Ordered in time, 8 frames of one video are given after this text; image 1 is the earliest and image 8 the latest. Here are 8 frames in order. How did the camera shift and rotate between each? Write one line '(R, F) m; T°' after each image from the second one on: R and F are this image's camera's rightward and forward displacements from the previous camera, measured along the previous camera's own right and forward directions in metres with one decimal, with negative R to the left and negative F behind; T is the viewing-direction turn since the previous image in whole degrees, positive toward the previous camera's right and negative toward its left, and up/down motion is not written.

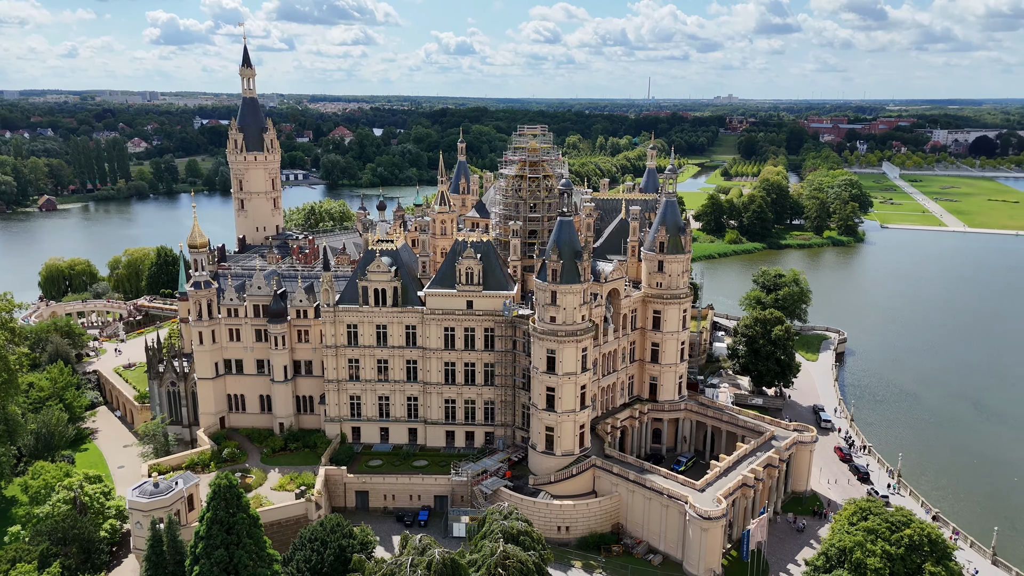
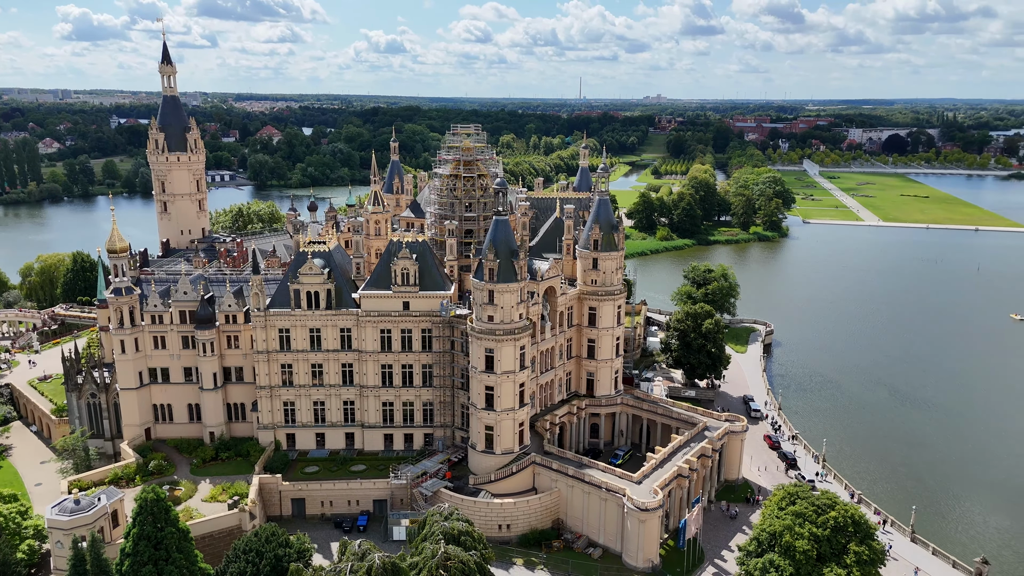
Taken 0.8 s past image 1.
(0.0, +0.1) m; +5°
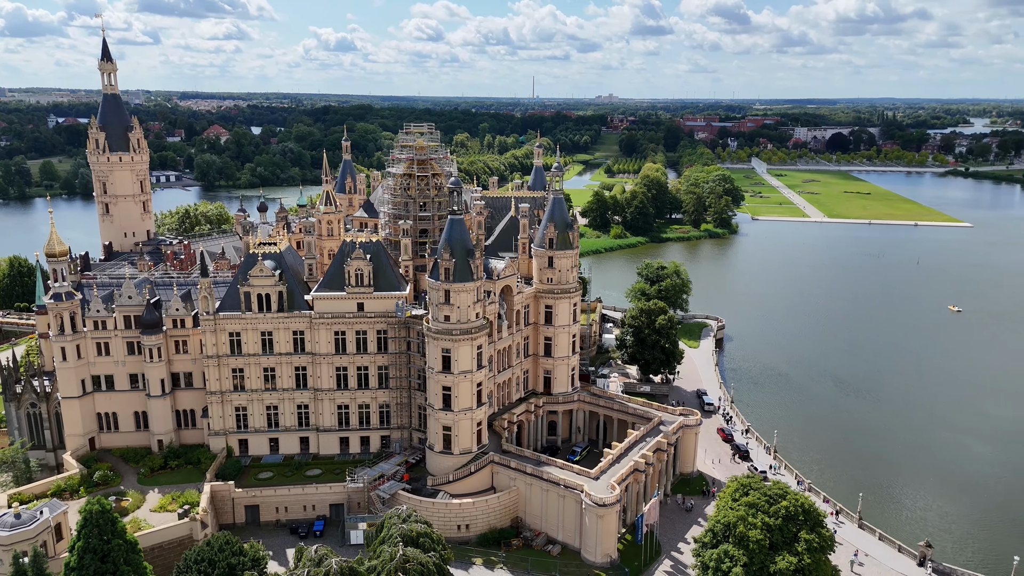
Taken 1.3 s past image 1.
(0.0, +0.1) m; +3°
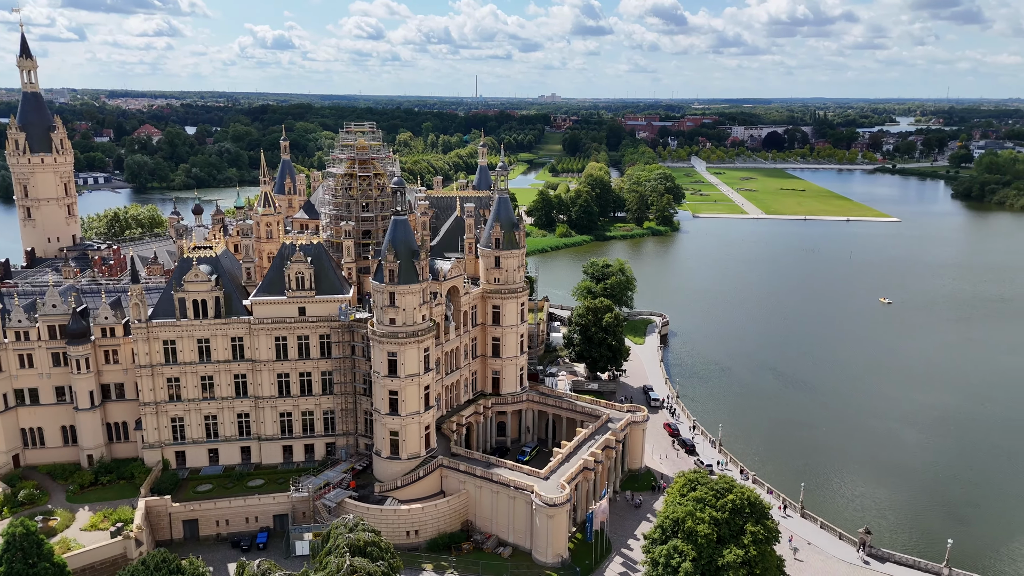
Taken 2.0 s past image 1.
(0.0, +0.5) m; +4°
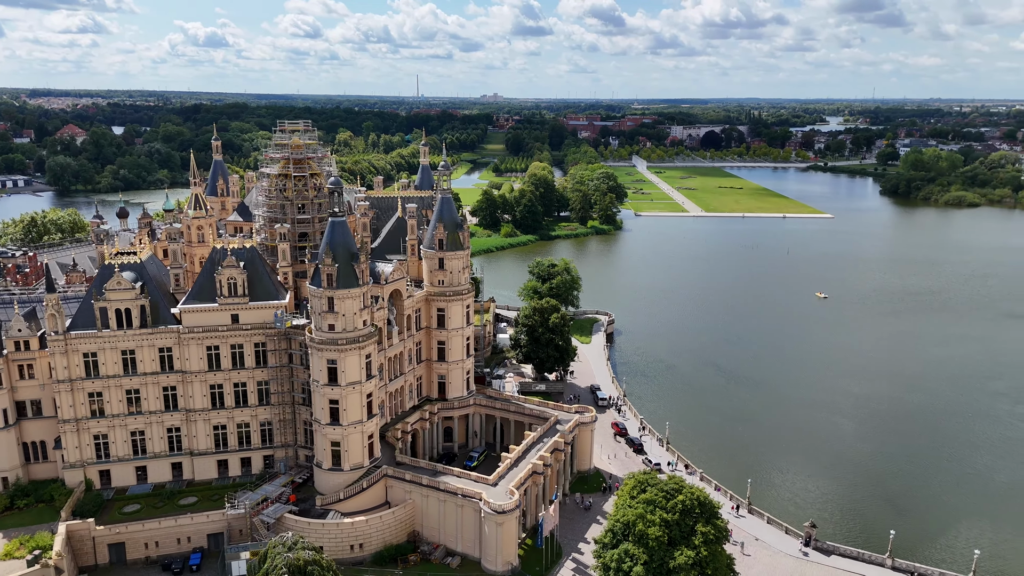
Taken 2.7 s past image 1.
(+0.1, +1.4) m; +4°
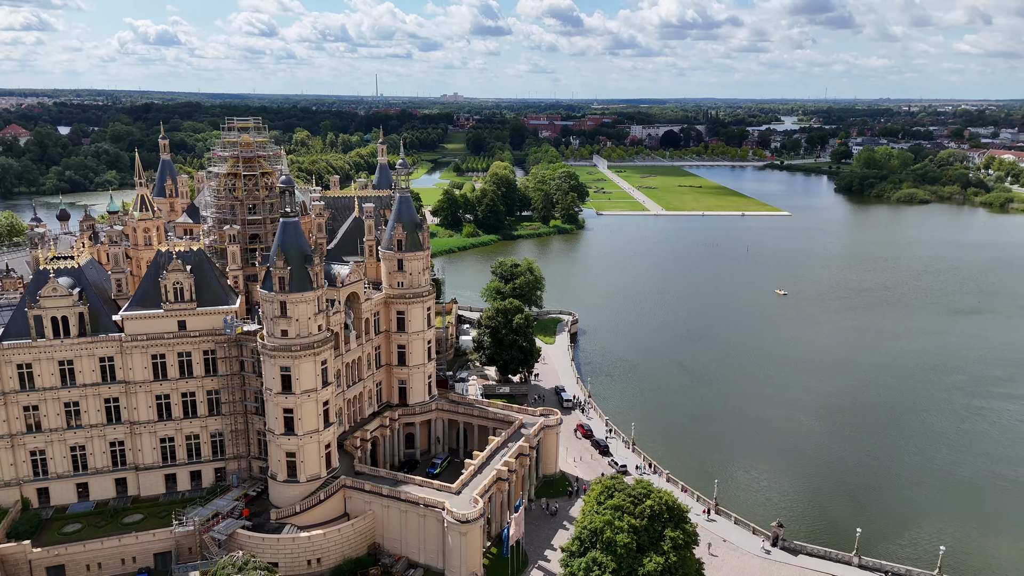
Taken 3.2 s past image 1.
(+0.1, +1.6) m; +3°
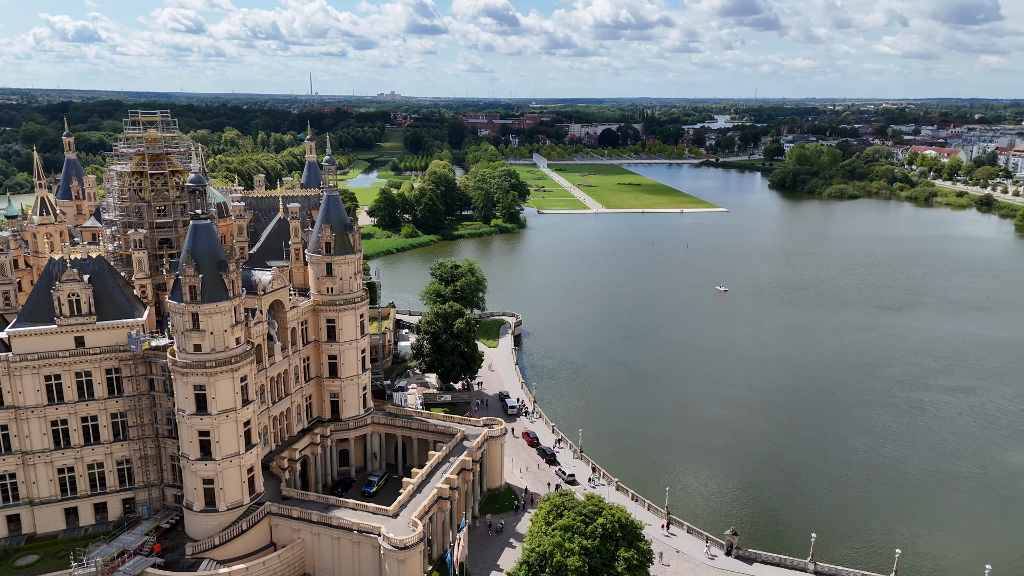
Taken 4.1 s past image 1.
(+0.2, +3.5) m; +5°
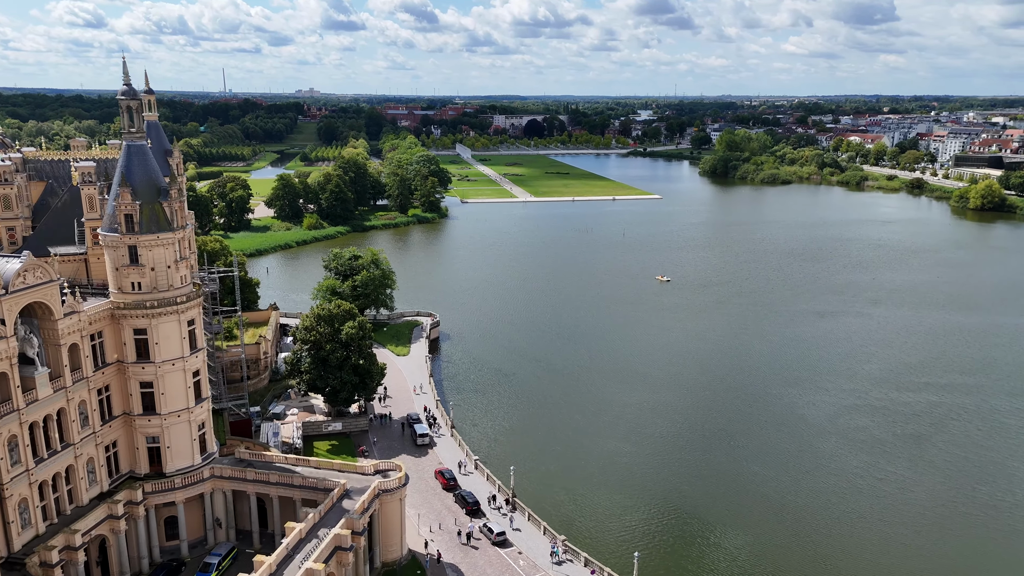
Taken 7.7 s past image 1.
(+1.7, +16.9) m; +6°
